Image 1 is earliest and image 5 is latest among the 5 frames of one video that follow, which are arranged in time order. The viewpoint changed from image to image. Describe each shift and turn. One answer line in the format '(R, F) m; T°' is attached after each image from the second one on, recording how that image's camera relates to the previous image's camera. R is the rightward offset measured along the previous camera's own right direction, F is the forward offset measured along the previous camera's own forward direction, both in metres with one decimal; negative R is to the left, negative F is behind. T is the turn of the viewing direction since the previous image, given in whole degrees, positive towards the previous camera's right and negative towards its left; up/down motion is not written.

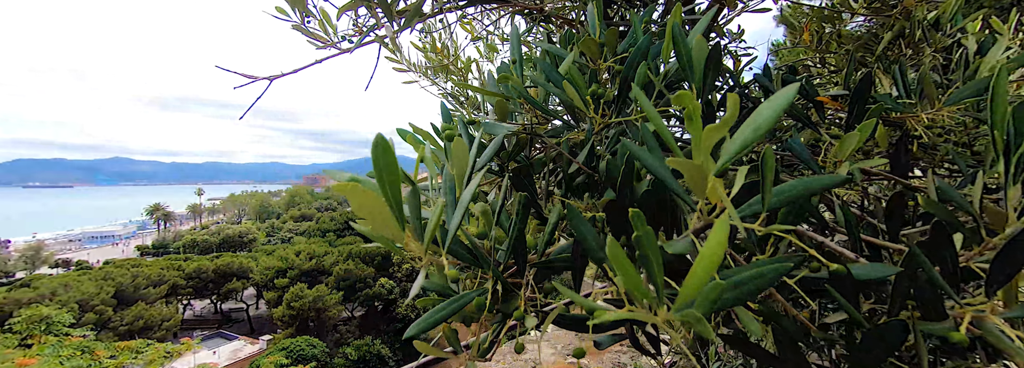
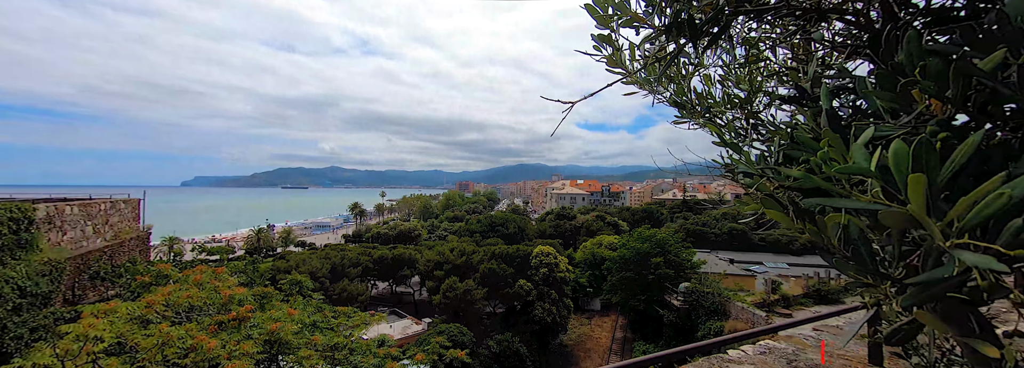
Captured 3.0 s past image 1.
(-0.9, -0.3) m; -19°
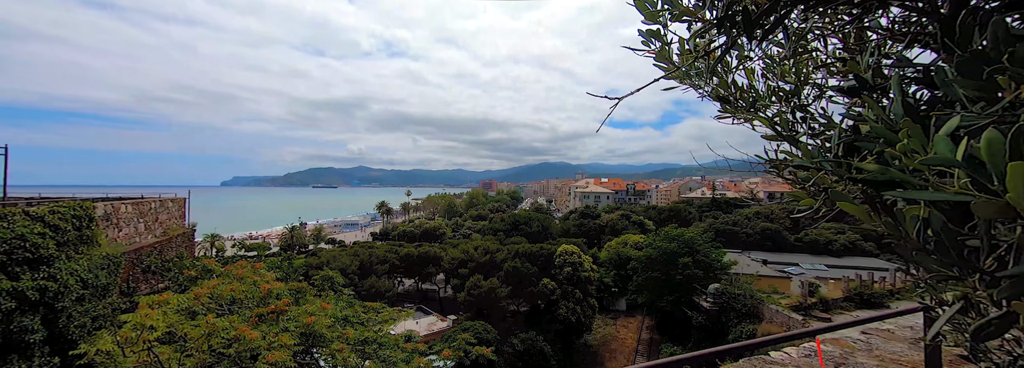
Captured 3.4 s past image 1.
(-0.1, 0.0) m; -3°
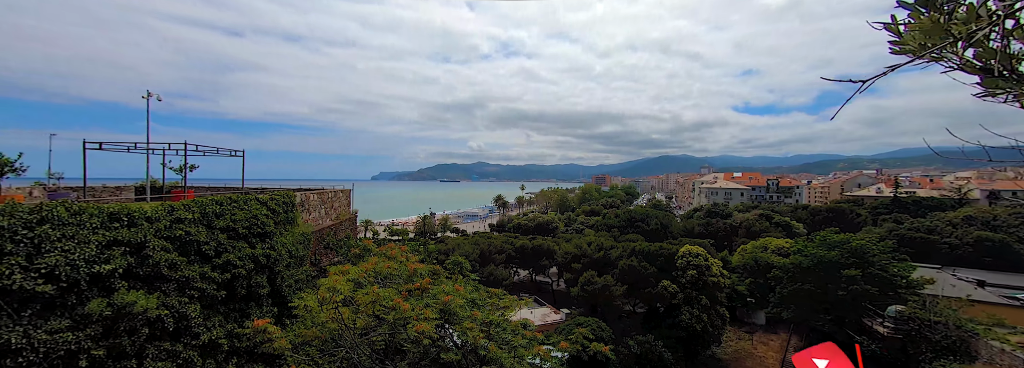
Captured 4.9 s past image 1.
(-0.7, -0.2) m; -16°
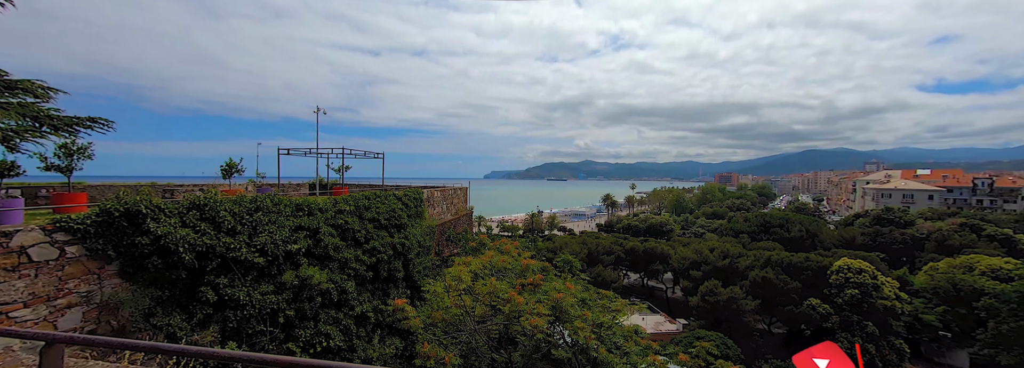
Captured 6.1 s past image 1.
(-0.6, -0.1) m; -16°
